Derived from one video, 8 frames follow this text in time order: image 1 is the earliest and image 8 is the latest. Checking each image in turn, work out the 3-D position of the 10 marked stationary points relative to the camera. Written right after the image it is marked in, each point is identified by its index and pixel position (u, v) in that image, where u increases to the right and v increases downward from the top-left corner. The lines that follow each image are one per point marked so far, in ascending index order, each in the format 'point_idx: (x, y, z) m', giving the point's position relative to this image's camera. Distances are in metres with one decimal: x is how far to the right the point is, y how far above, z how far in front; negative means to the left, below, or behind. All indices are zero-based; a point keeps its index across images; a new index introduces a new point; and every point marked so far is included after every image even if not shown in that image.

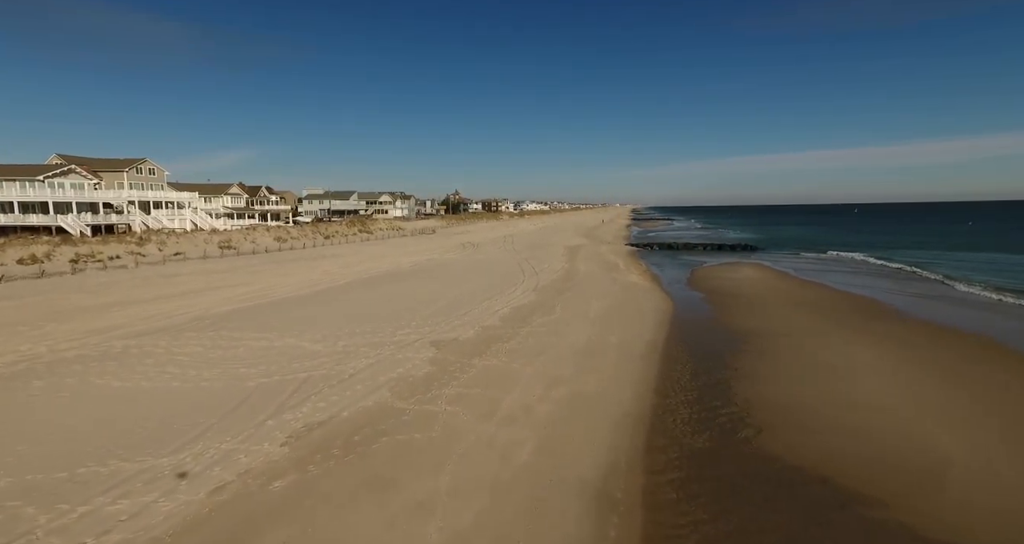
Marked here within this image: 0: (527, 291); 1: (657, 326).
0: (+0.6, -0.9, +18.3) m
1: (+5.0, -1.9, +15.3) m
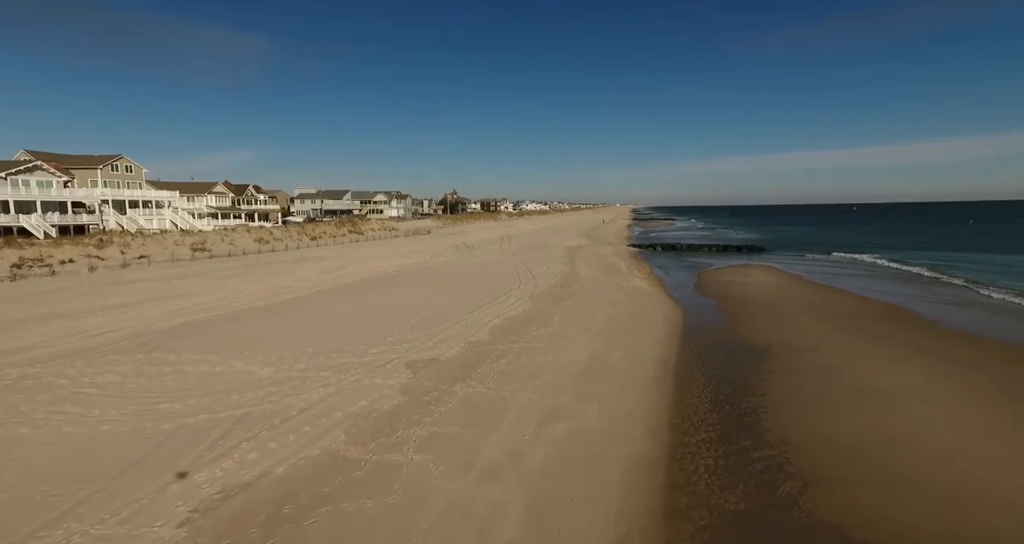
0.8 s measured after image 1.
0: (+0.4, -1.1, +16.7) m
1: (+4.7, -2.1, +13.7) m
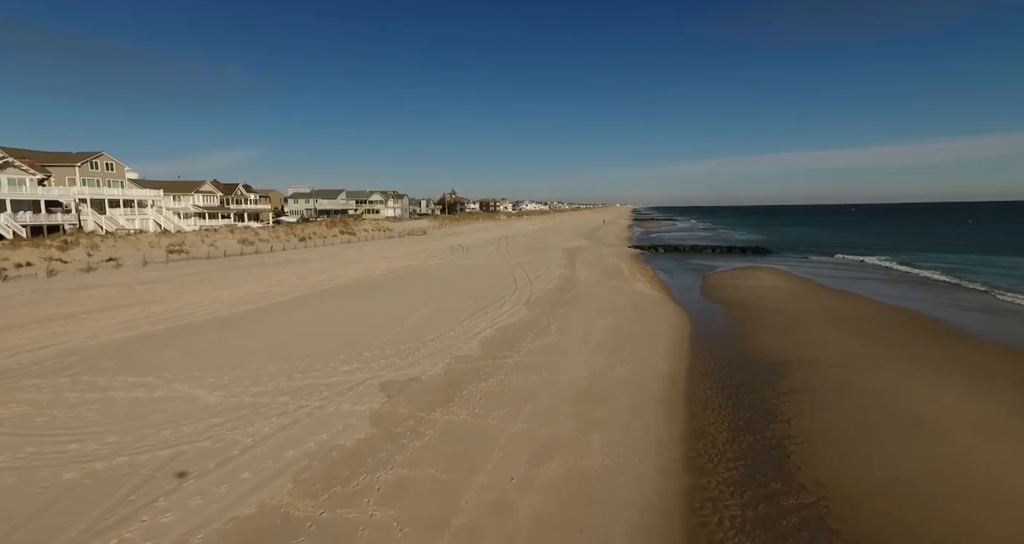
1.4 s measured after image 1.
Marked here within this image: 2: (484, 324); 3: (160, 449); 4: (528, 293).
0: (+0.2, -1.2, +15.5) m
1: (+4.5, -2.2, +12.5) m
2: (-0.8, -1.5, +13.0) m
3: (-4.6, -2.3, +5.8) m
4: (+0.6, -0.8, +18.0) m
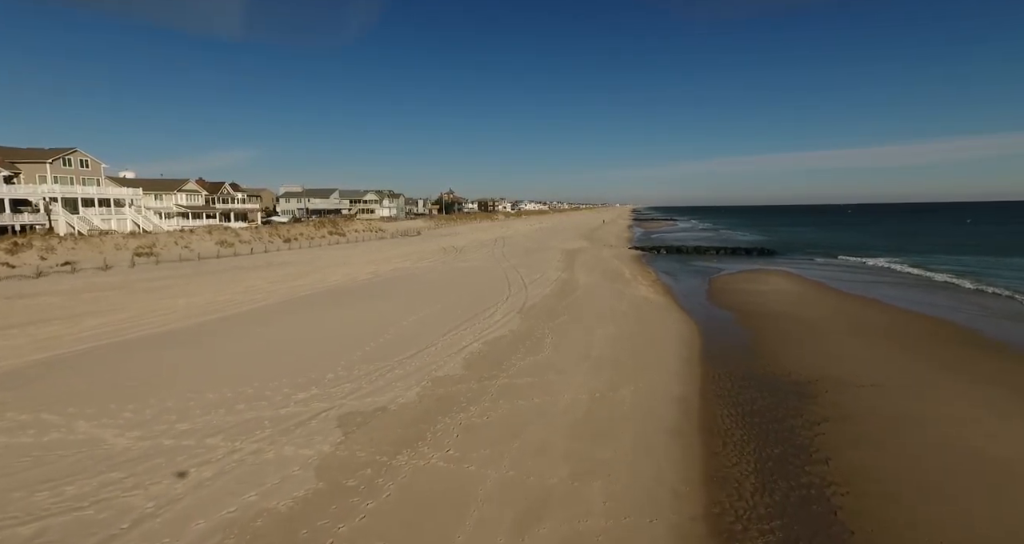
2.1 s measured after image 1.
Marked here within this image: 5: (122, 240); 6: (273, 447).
0: (-0.1, -1.4, +14.1) m
1: (+4.3, -2.4, +11.1) m
2: (-1.1, -1.7, +11.6) m
3: (-4.8, -2.5, +4.4) m
4: (+0.4, -1.0, +16.6) m
5: (-16.8, +1.4, +19.2) m
6: (-3.3, -2.4, +6.1) m
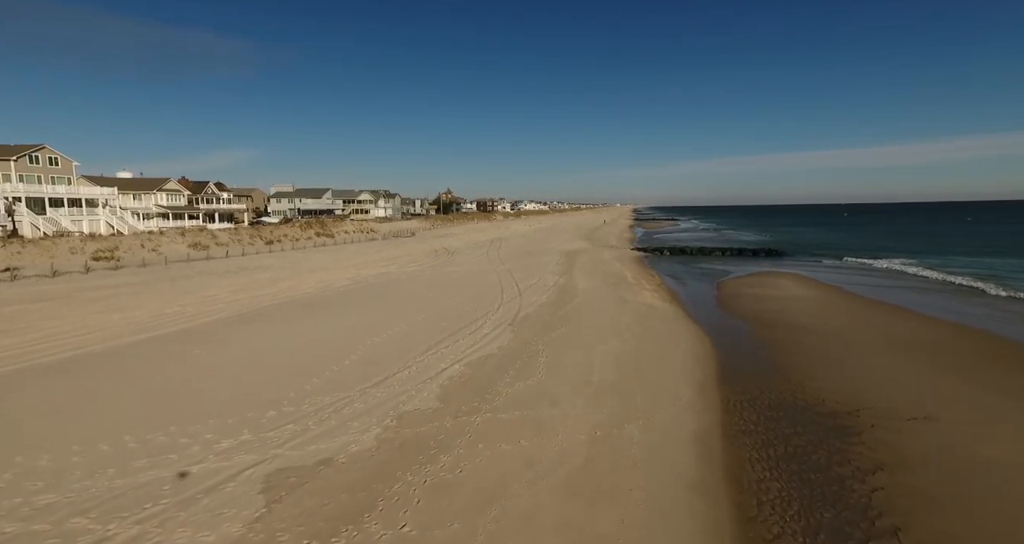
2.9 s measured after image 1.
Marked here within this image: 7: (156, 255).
0: (-0.3, -1.6, +12.5) m
1: (+4.0, -2.6, +9.5) m
2: (-1.4, -1.9, +10.0) m
3: (-5.1, -2.7, +2.8) m
4: (+0.1, -1.2, +15.0) m
5: (-17.1, +1.1, +17.6) m
6: (-3.6, -2.6, +4.5) m
7: (-15.2, +0.7, +19.0) m
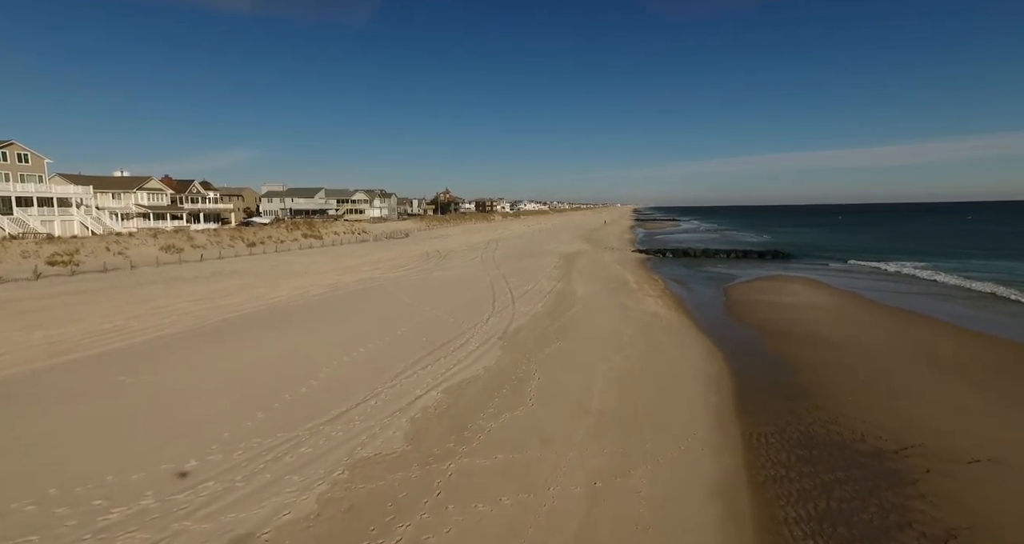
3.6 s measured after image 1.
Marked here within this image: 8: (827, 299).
0: (-0.6, -1.8, +11.1) m
1: (+3.8, -2.8, +8.1) m
2: (-1.6, -2.1, +8.6) m
3: (-5.4, -2.9, +1.5) m
4: (-0.2, -1.4, +13.6) m
5: (-17.3, +0.9, +16.2) m
6: (-3.8, -2.8, +3.2) m
7: (-15.5, +0.5, +17.6) m
8: (+14.1, -1.2, +20.0) m
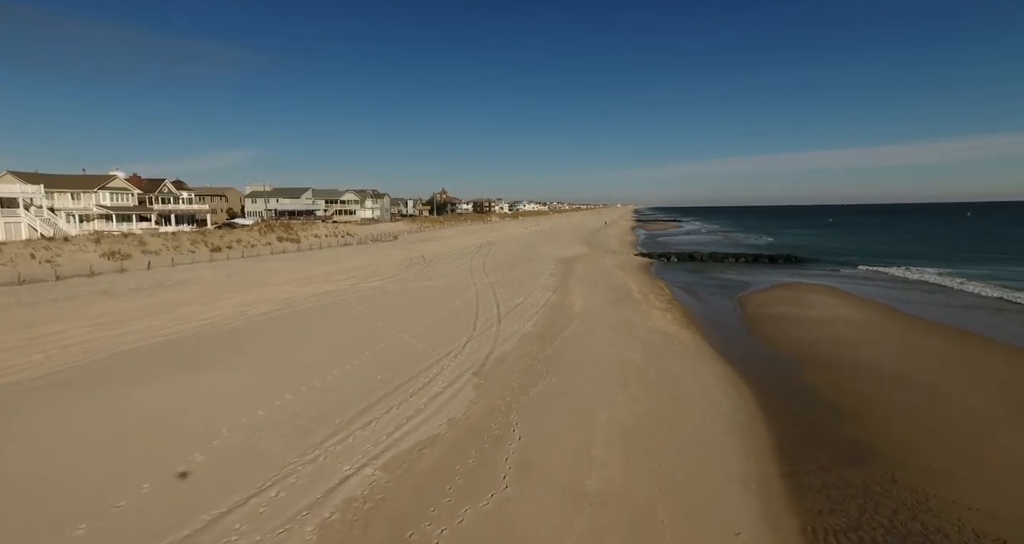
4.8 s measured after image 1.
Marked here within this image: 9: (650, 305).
0: (-1.1, -2.2, +8.8) m
1: (+3.3, -3.2, +5.8) m
2: (-2.1, -2.5, +6.3) m
3: (-5.8, -3.3, -0.9) m
4: (-0.6, -1.8, +11.3) m
5: (-17.8, +0.6, +13.9) m
6: (-4.3, -3.2, +0.8) m
7: (-15.9, +0.1, +15.3) m
8: (+13.7, -1.5, +17.7) m
9: (+5.7, -1.4, +18.0) m
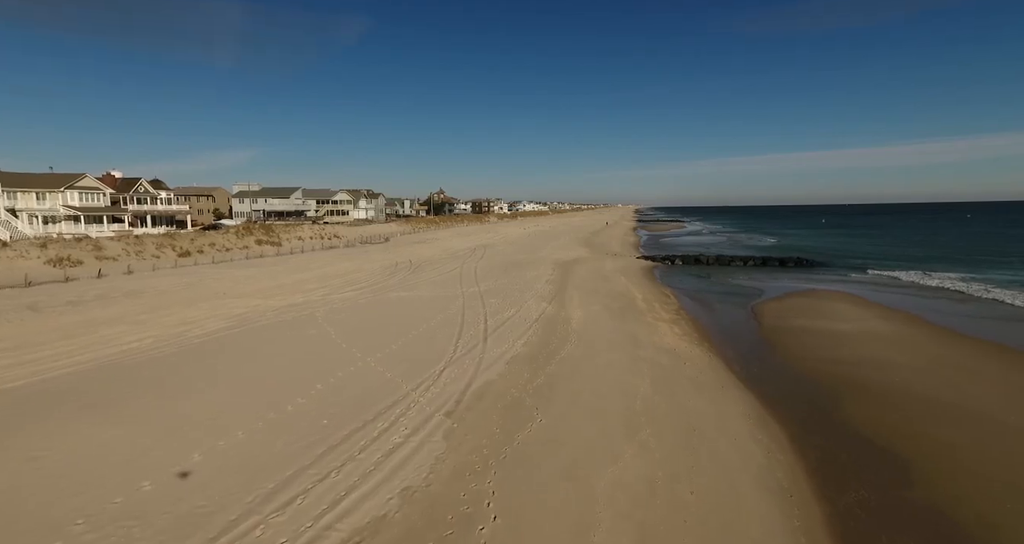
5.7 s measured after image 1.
0: (-1.4, -2.5, +7.0) m
1: (+3.0, -3.5, +4.0) m
2: (-2.4, -2.8, +4.5) m
3: (-6.2, -3.6, -2.6) m
4: (-0.9, -2.1, +9.5) m
5: (-18.1, +0.3, +12.1) m
6: (-4.6, -3.5, -0.9) m
7: (-16.2, -0.2, +13.5) m
8: (+13.4, -1.8, +15.9) m
9: (+5.3, -1.7, +16.3) m
